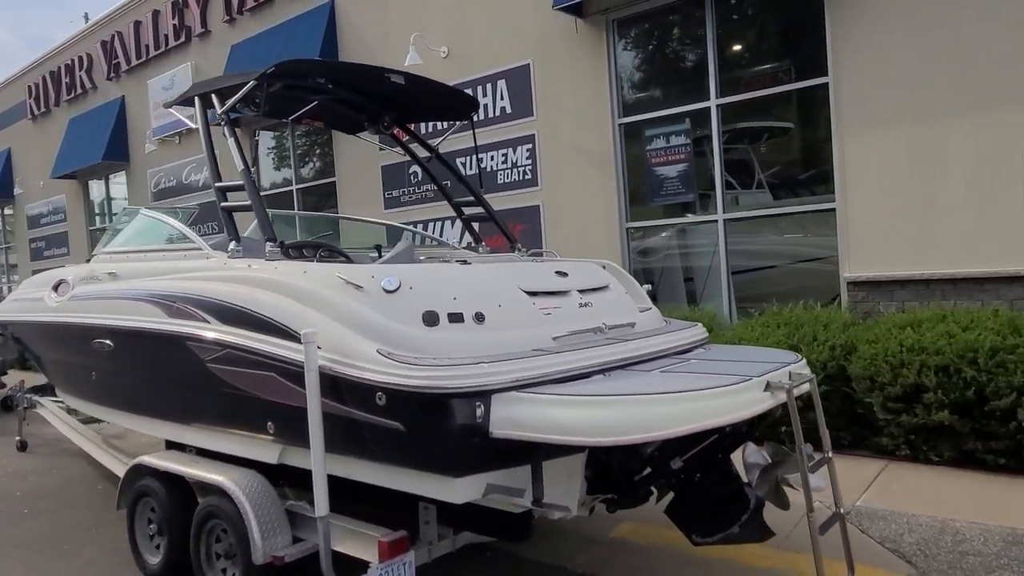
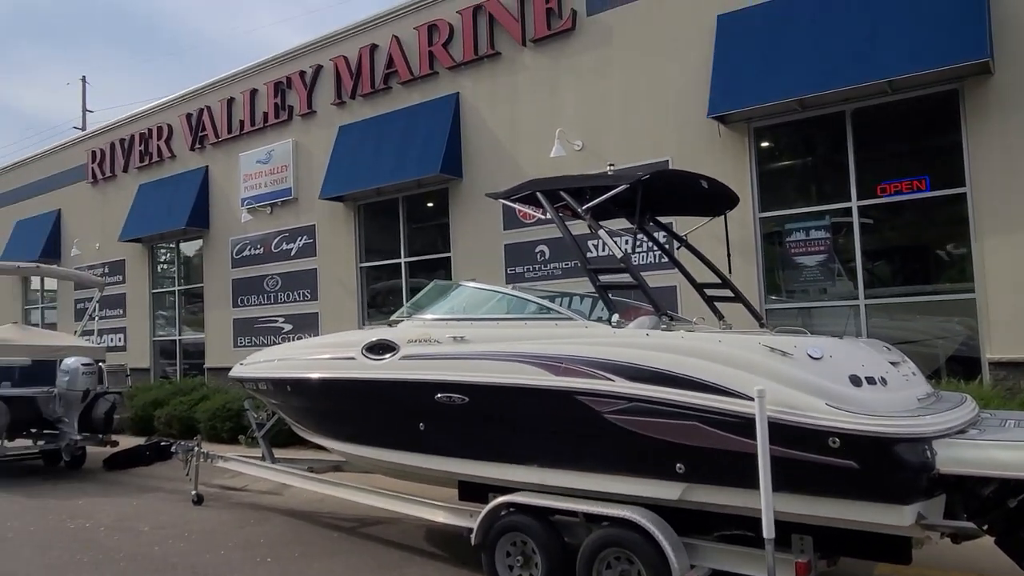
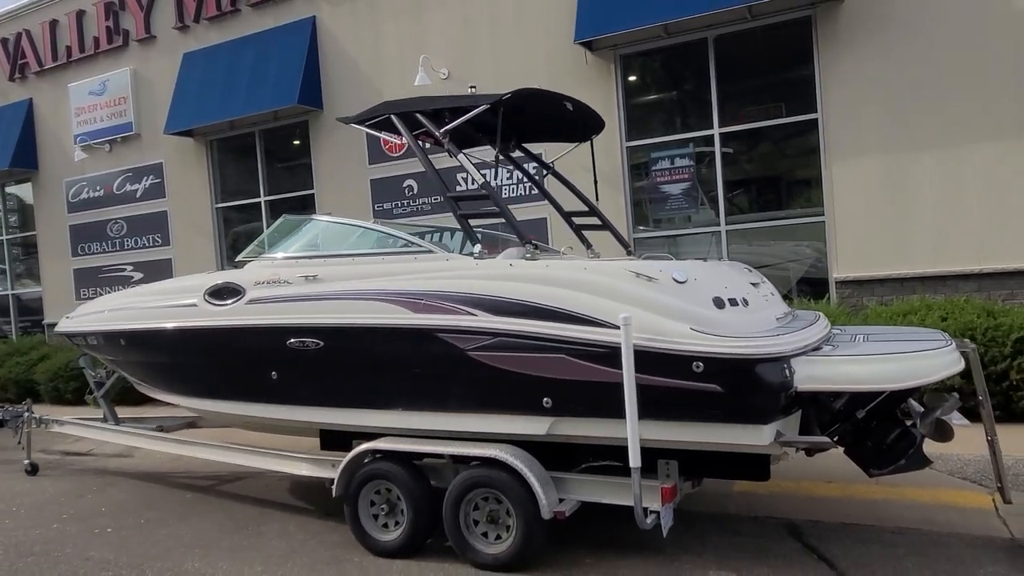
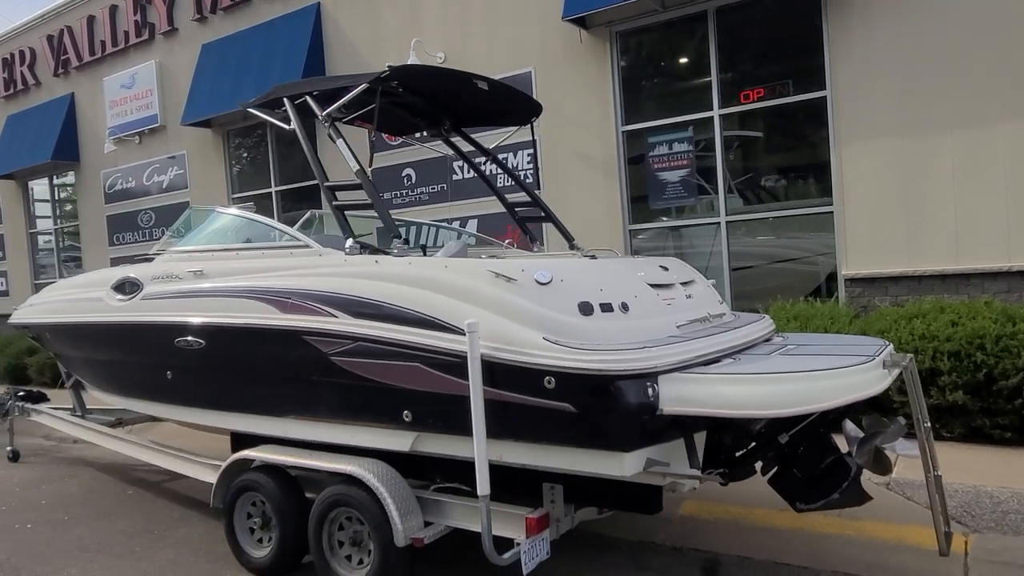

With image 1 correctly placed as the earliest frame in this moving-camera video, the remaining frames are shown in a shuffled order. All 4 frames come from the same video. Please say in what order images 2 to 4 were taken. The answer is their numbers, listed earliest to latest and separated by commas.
4, 3, 2
